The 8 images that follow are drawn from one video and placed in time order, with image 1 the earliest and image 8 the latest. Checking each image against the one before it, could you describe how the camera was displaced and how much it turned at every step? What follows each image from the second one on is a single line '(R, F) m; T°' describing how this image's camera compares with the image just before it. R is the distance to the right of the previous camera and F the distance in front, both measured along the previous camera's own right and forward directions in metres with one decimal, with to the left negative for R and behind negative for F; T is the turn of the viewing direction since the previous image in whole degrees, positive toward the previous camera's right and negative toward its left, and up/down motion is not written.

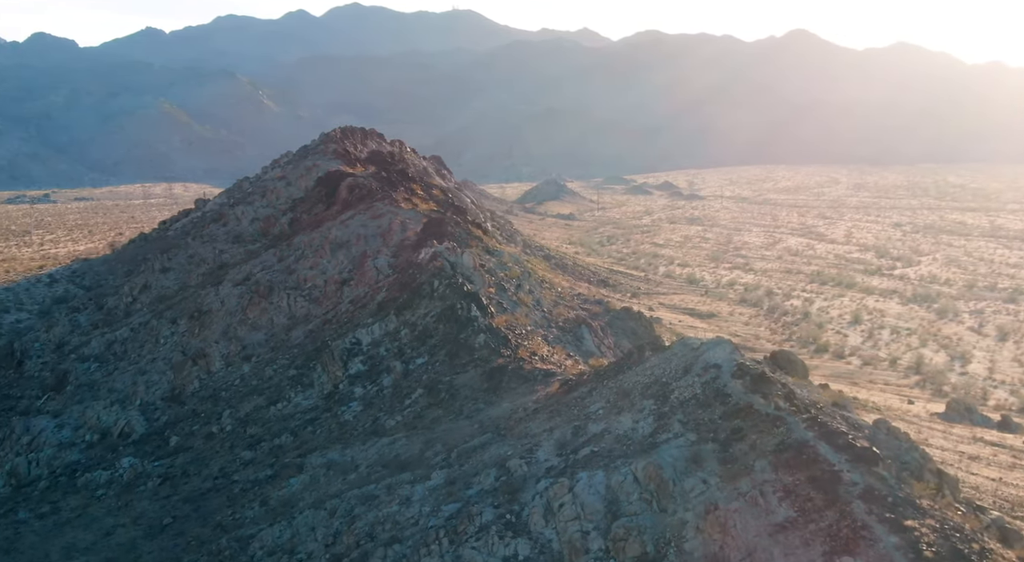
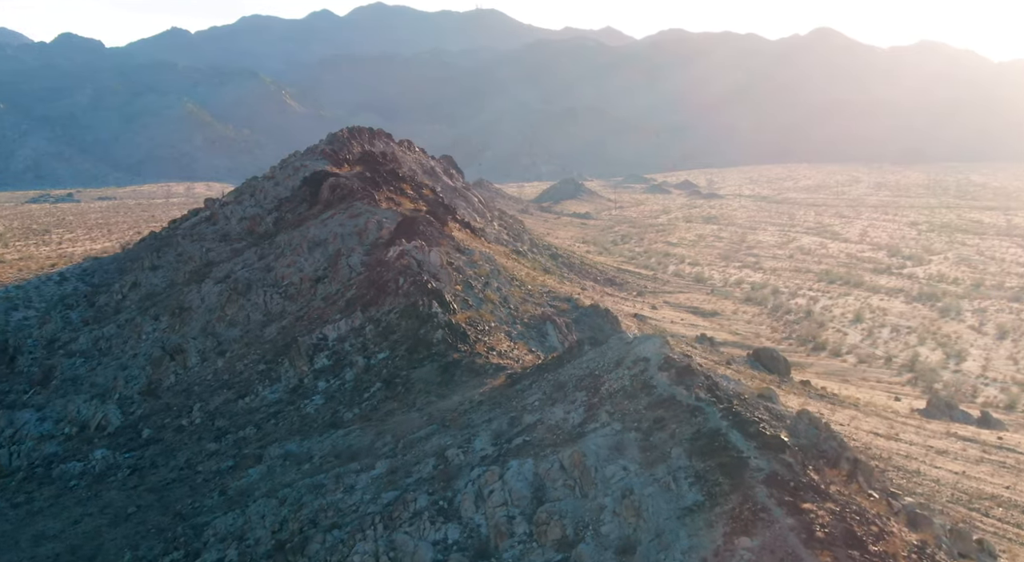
(+1.2, -0.7) m; -1°
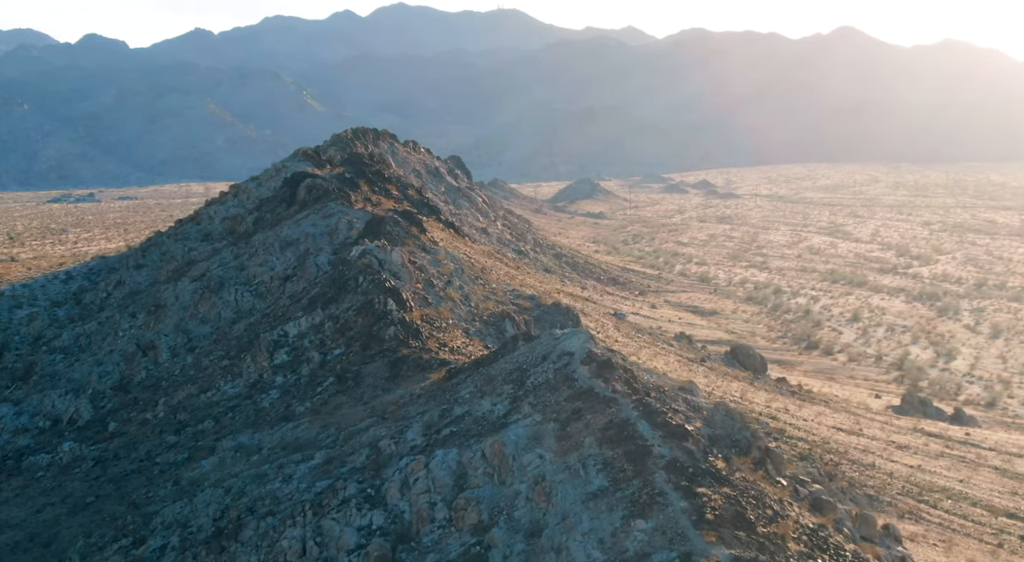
(+1.3, -0.8) m; 0°
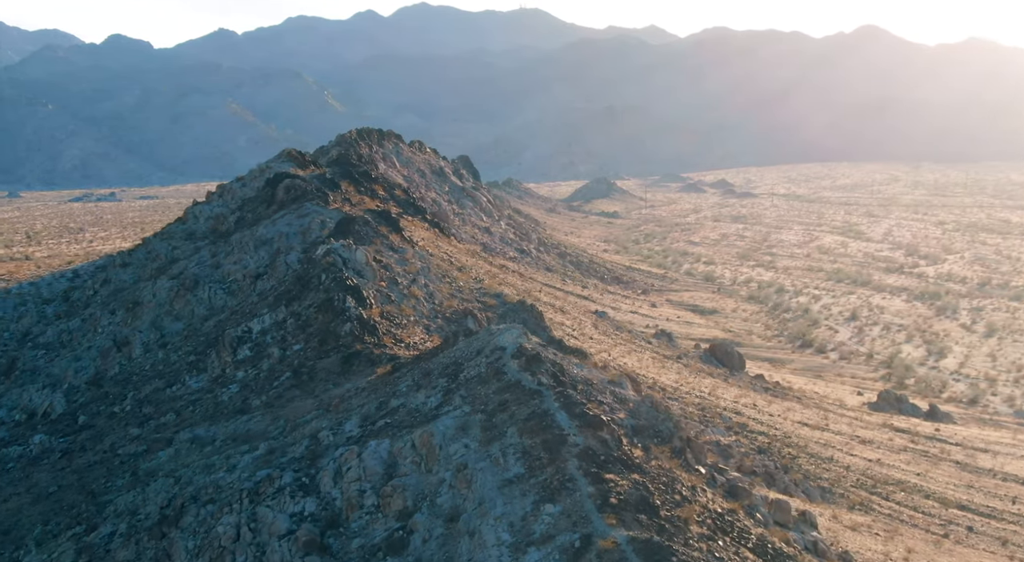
(+1.3, -0.7) m; 0°
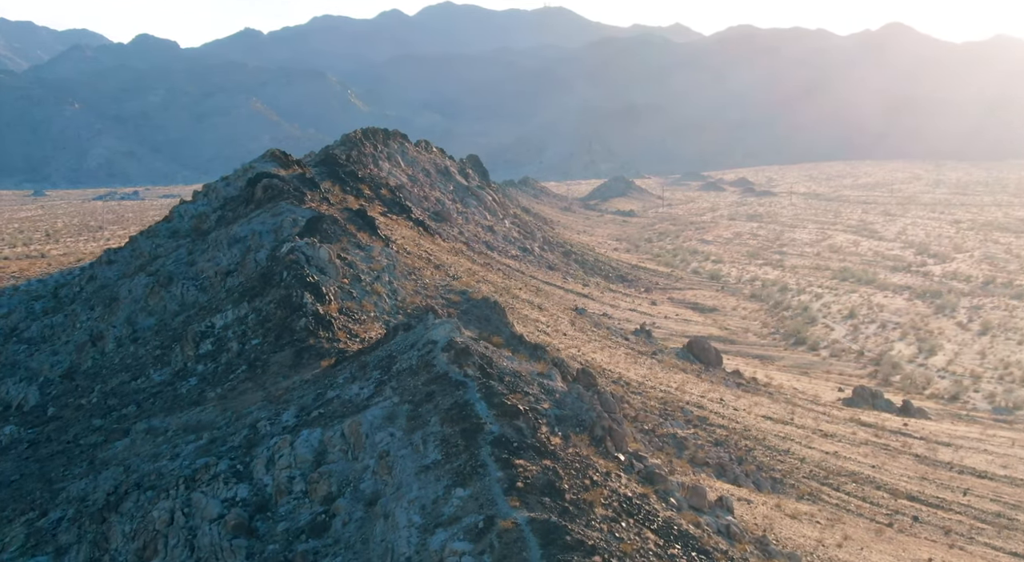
(+1.4, -0.8) m; 0°
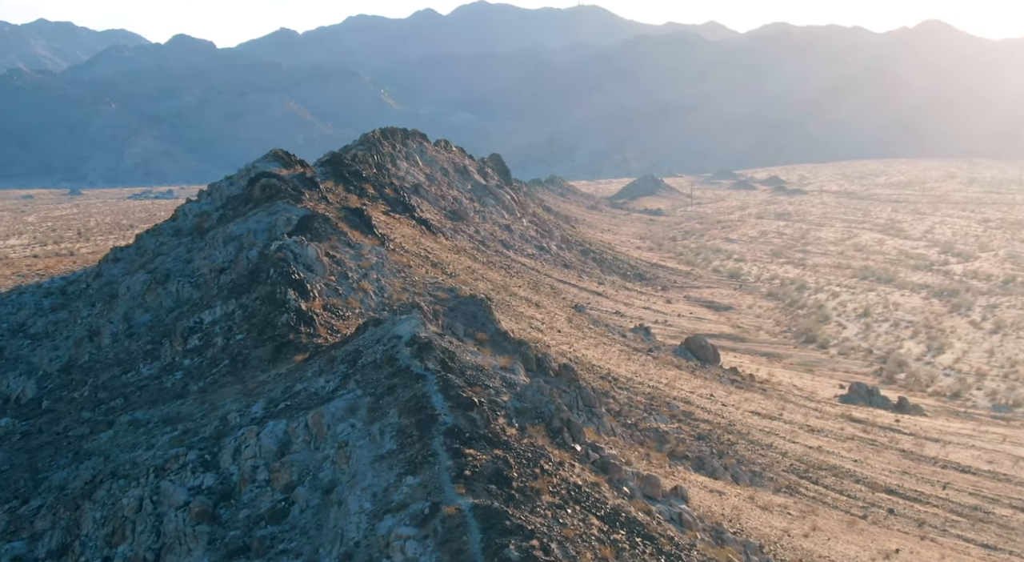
(+1.1, -0.6) m; -1°
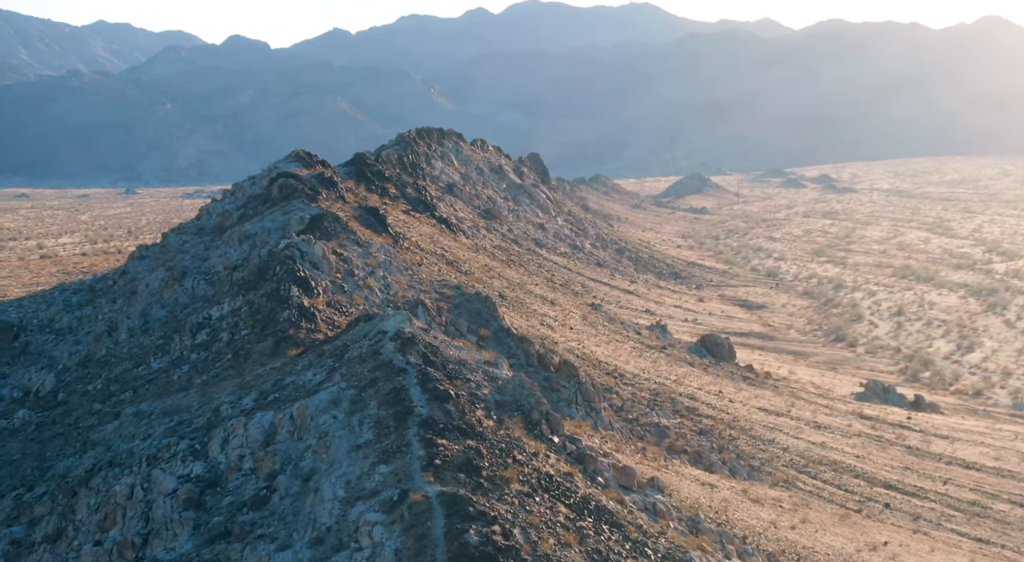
(+1.1, -0.6) m; -2°
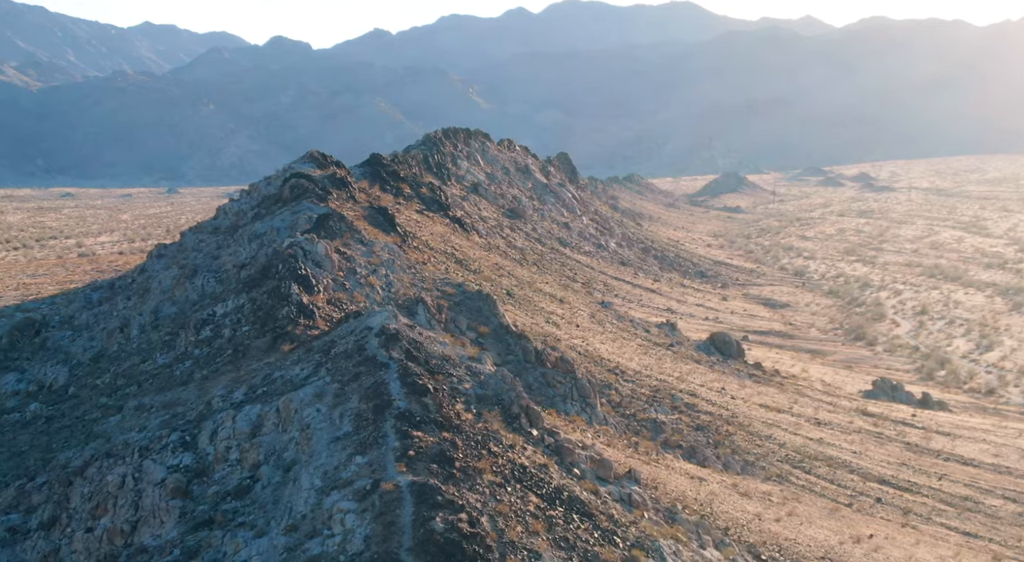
(+0.9, -0.6) m; -1°
